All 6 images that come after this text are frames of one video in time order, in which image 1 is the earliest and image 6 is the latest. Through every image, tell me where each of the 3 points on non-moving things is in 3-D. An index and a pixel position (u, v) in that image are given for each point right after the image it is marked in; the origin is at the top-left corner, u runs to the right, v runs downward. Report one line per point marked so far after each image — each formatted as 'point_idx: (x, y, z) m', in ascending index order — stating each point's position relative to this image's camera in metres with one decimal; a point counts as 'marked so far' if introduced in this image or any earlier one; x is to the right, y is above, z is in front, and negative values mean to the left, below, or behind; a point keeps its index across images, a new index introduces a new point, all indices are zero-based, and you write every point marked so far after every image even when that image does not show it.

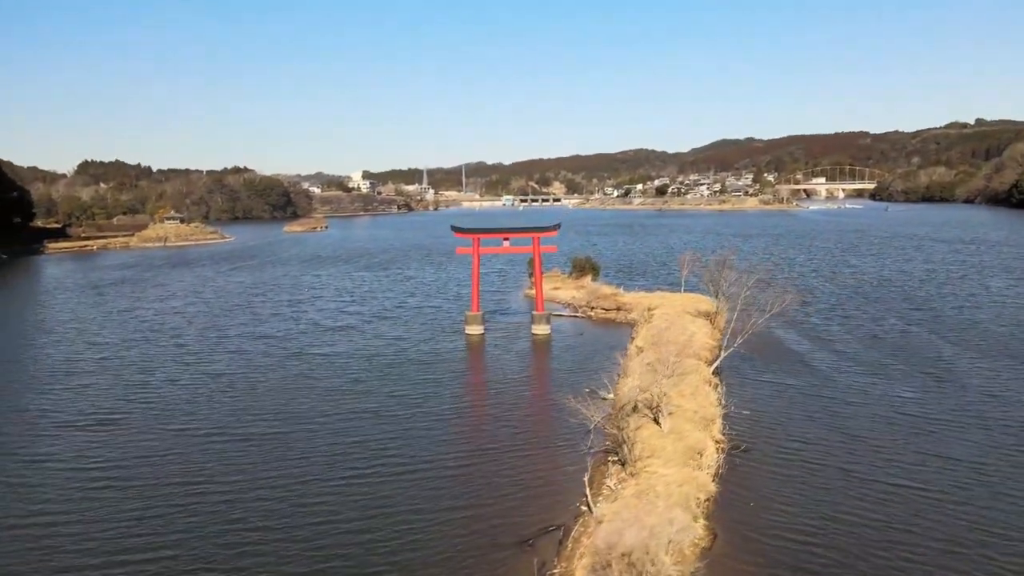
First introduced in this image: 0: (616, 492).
0: (+1.1, -2.1, +7.8) m
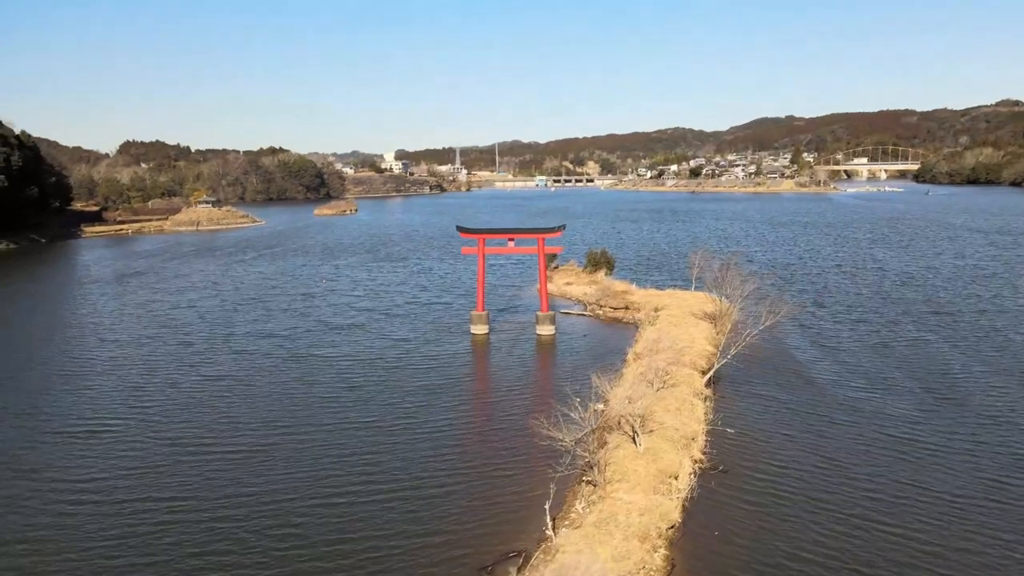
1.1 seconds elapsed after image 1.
0: (+0.7, -2.4, +7.9) m
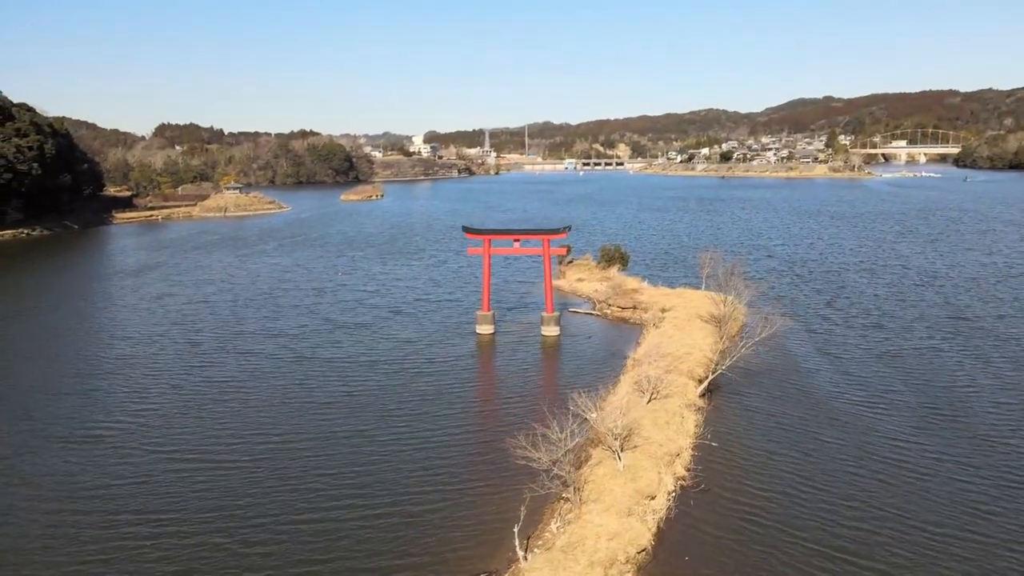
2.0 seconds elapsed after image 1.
0: (+0.4, -2.6, +8.0) m
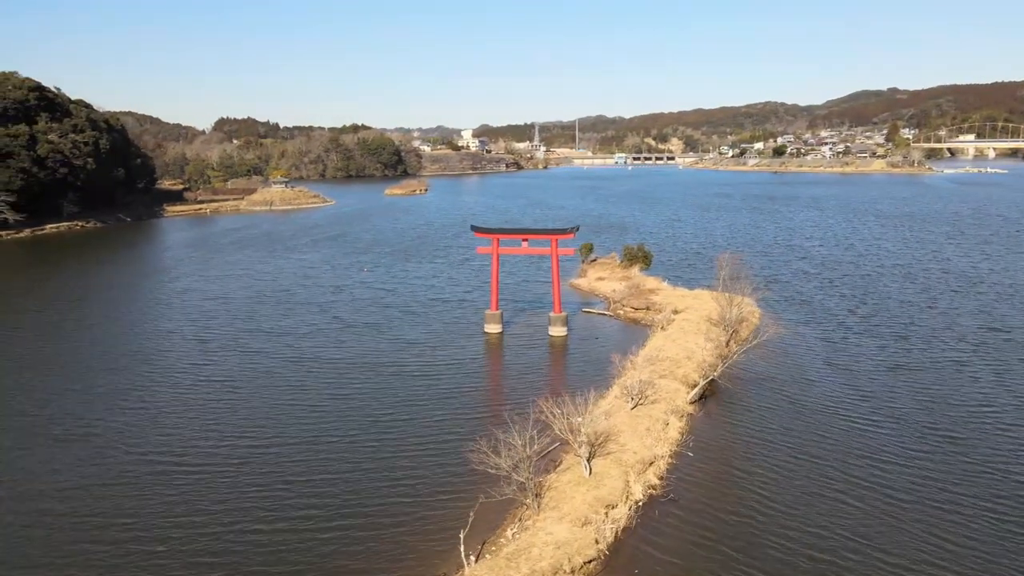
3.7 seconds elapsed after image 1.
0: (-0.1, -2.7, +8.0) m
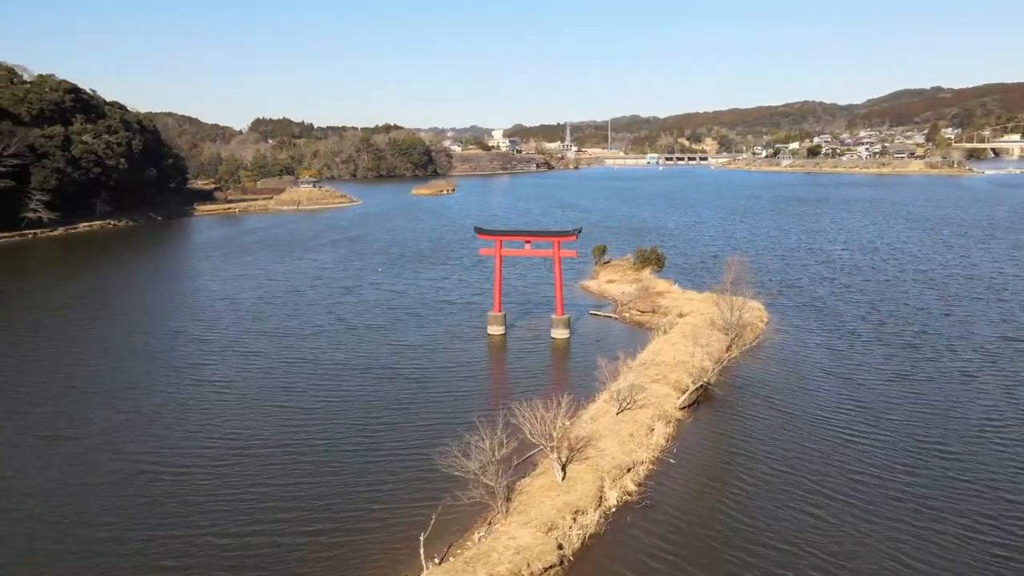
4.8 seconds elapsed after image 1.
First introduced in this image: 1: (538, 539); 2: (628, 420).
0: (-0.5, -2.8, +8.1) m
1: (+0.3, -2.7, +8.1) m
2: (+1.7, -1.9, +11.2) m
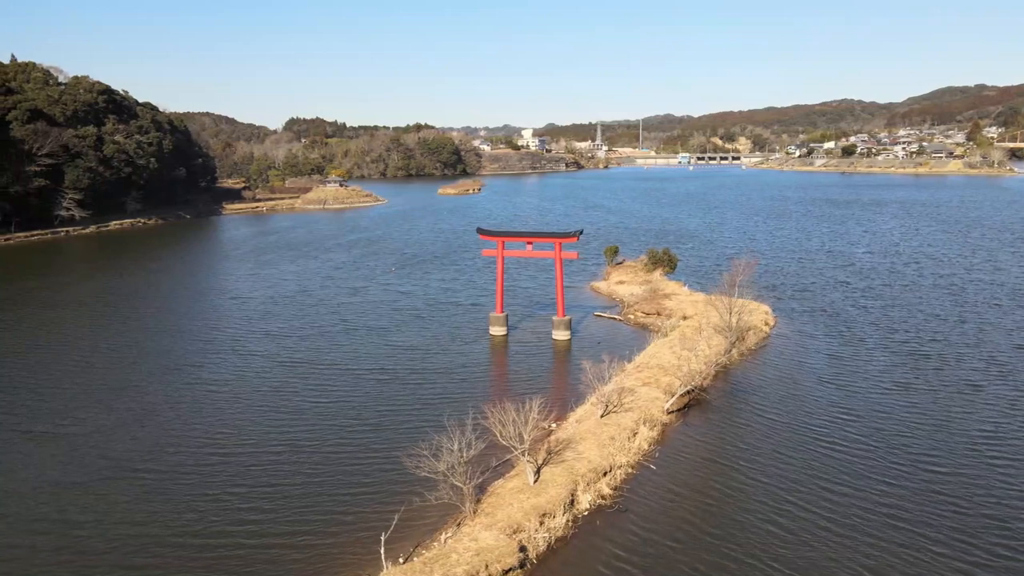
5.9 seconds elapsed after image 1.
0: (-0.9, -2.8, +8.1) m
1: (-0.1, -2.7, +8.1) m
2: (+1.4, -2.0, +11.1) m
